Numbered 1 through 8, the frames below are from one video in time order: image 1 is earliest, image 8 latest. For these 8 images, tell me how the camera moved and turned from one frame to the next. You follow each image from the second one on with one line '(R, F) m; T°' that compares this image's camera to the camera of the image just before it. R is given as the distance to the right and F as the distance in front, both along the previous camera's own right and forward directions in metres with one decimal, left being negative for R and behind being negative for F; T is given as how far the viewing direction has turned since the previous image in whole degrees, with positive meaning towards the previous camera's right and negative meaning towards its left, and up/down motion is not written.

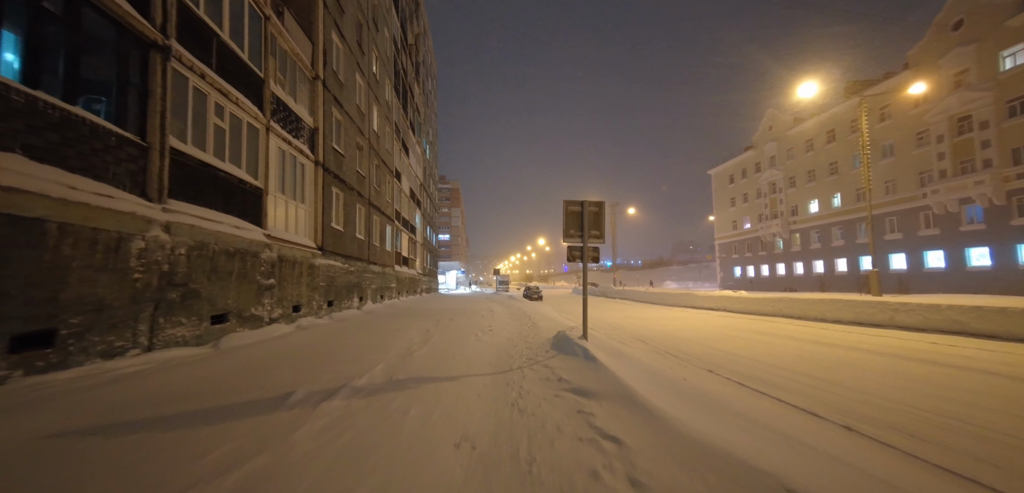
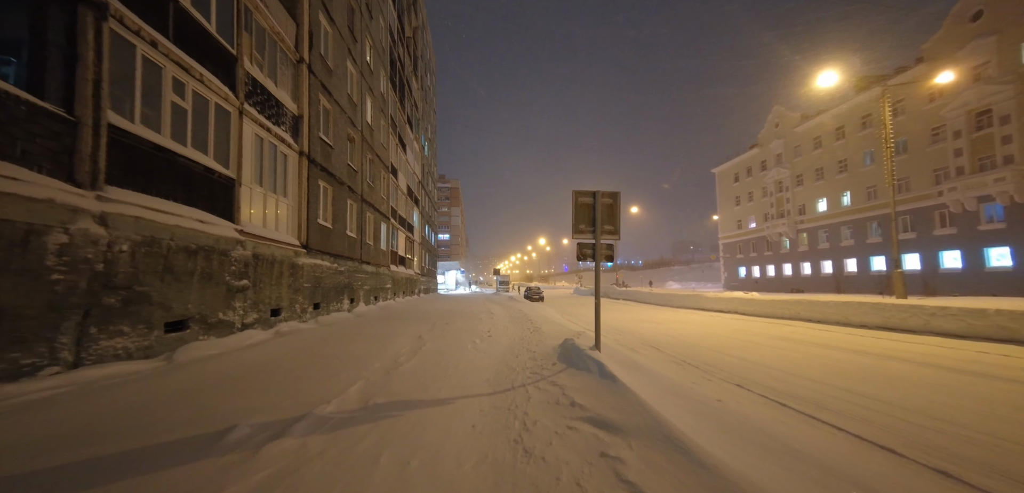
(0.0, +0.9) m; 0°
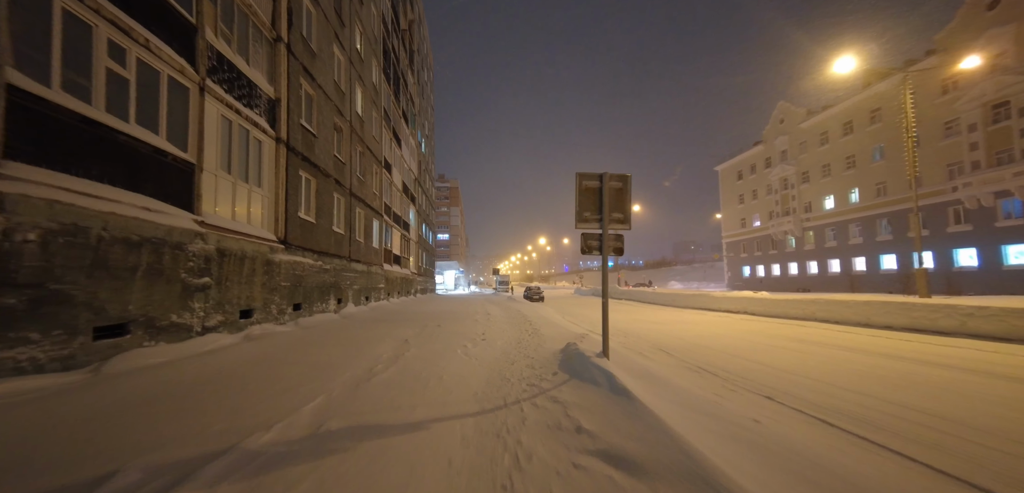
(+0.1, +0.9) m; 0°
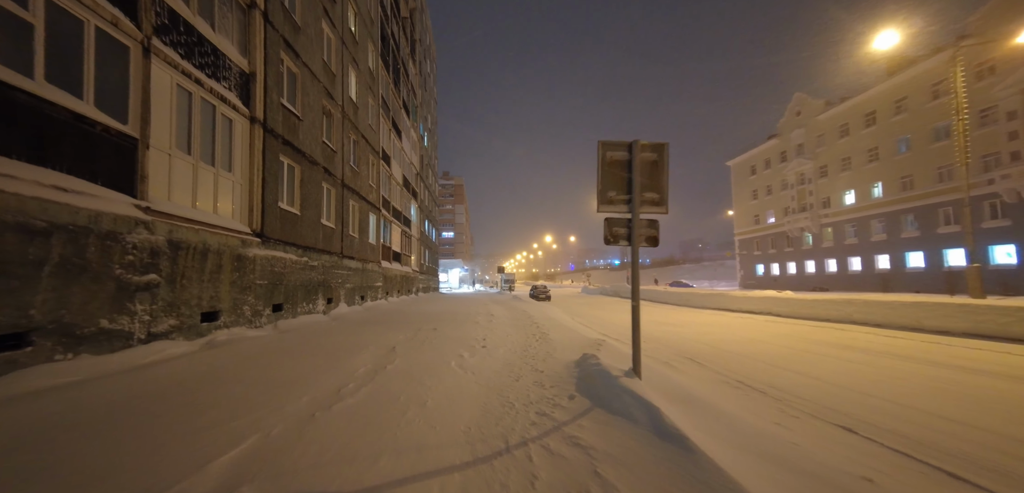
(0.0, +1.2) m; -1°
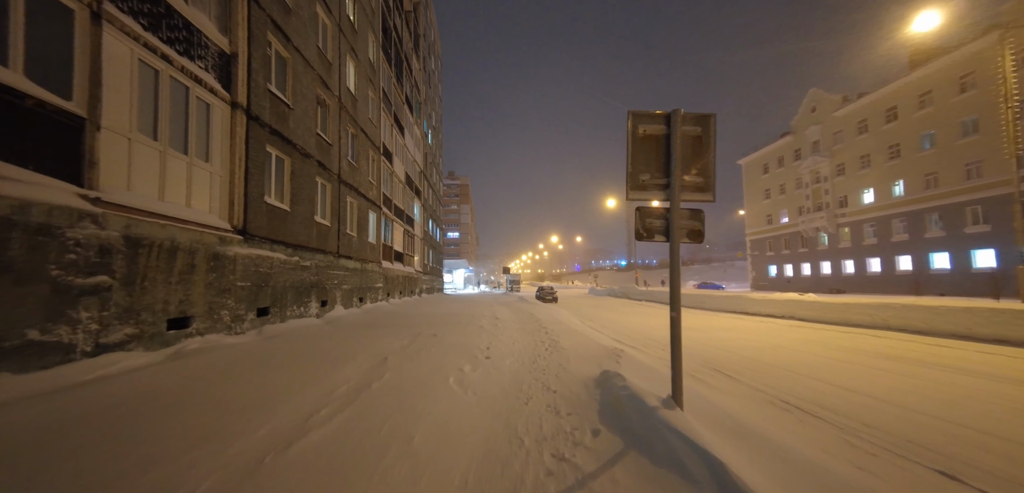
(0.0, +0.9) m; -1°
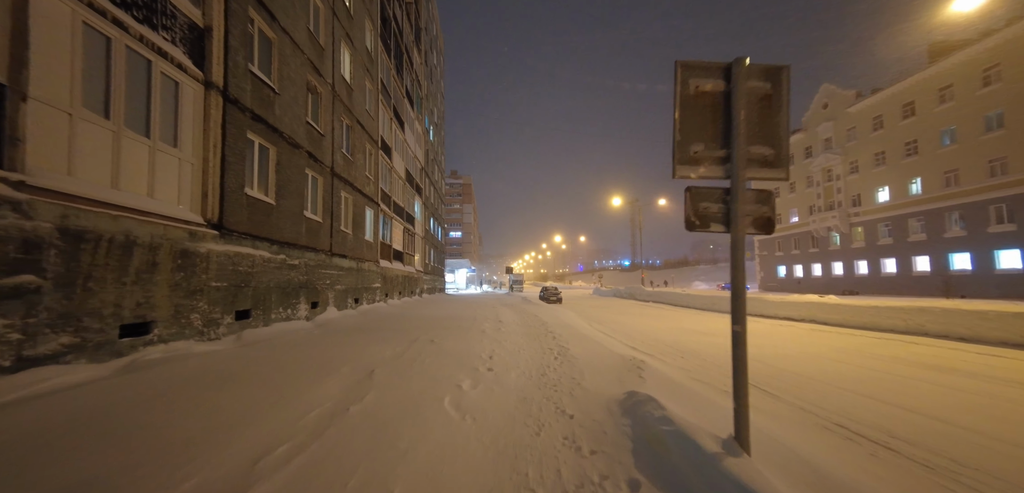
(-0.1, +0.8) m; 0°
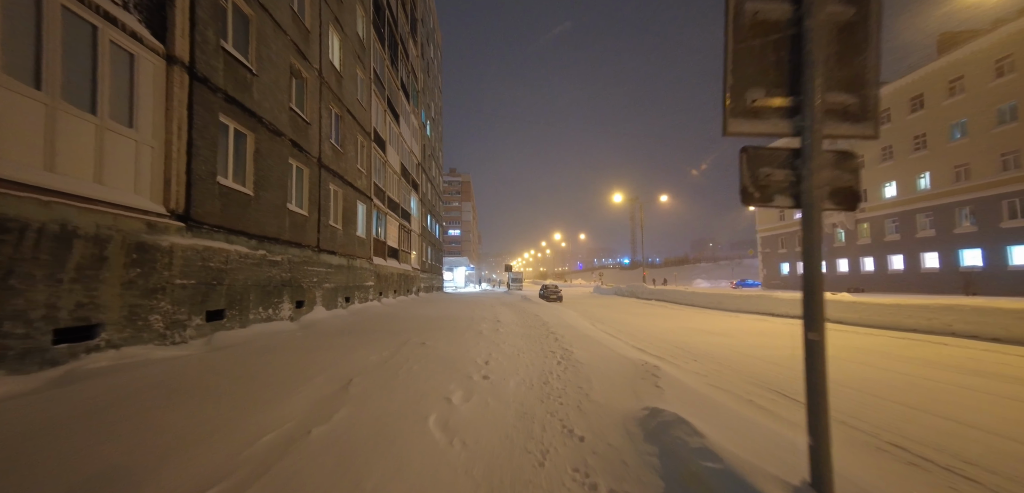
(0.0, +0.7) m; 0°
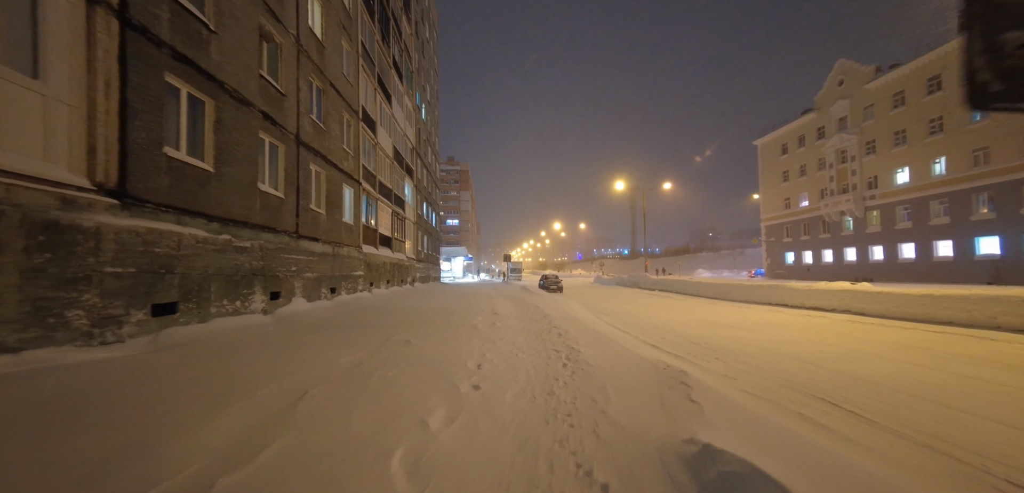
(0.0, +1.0) m; 0°
